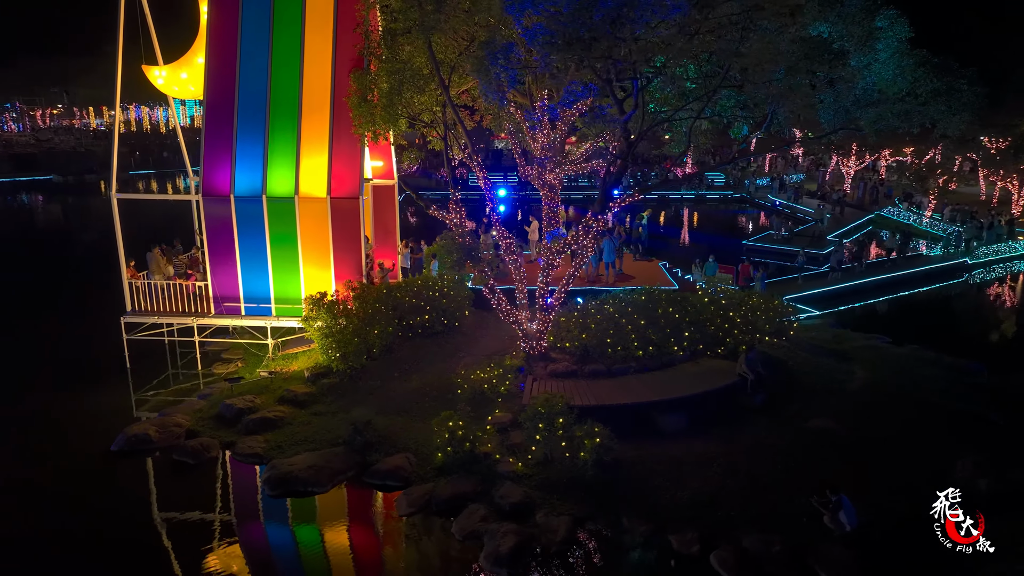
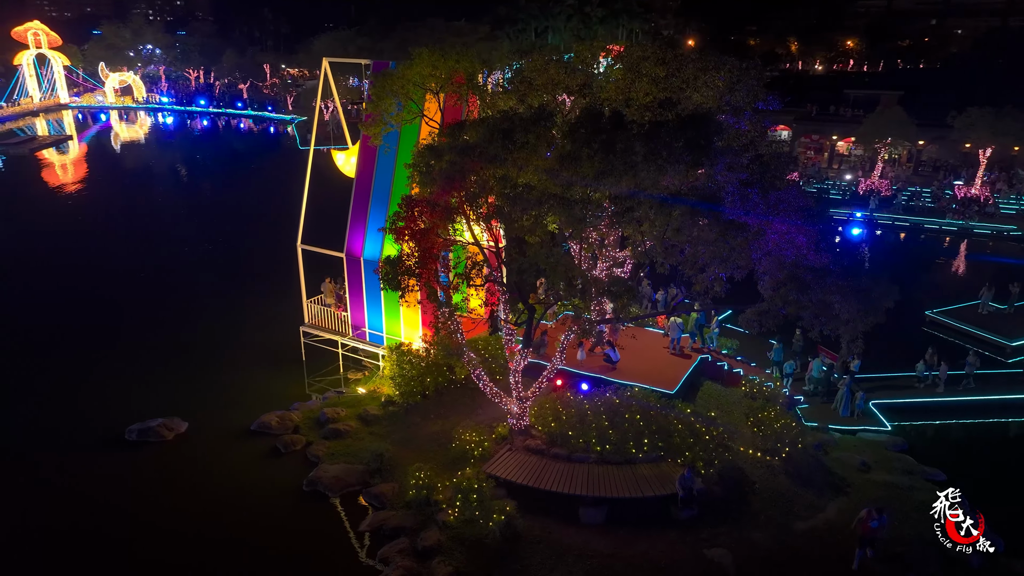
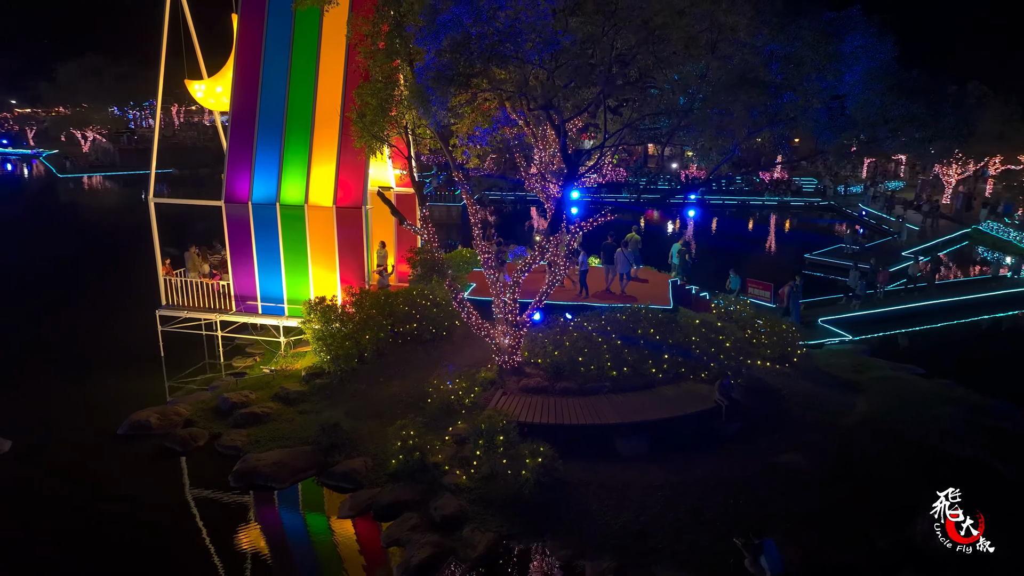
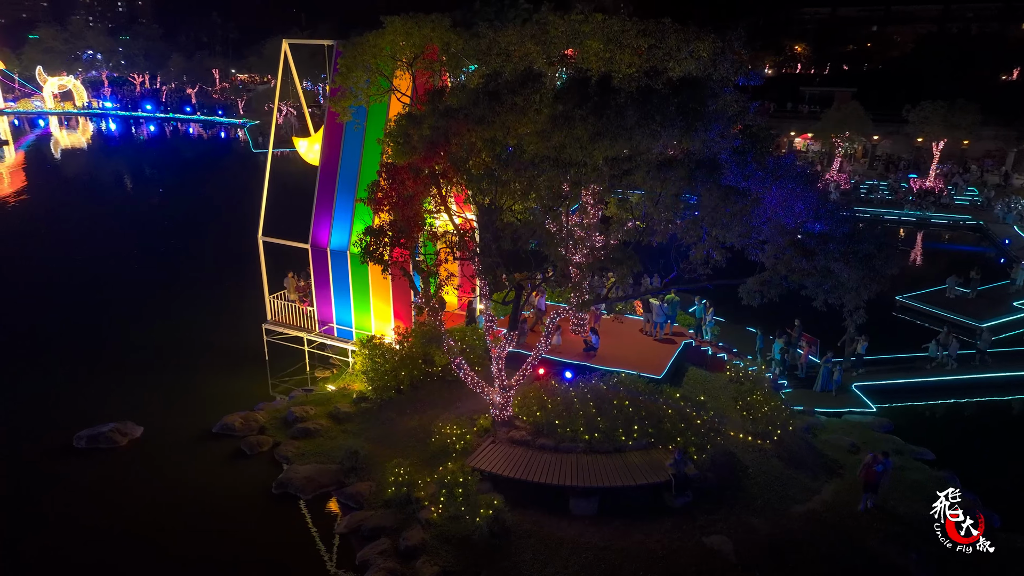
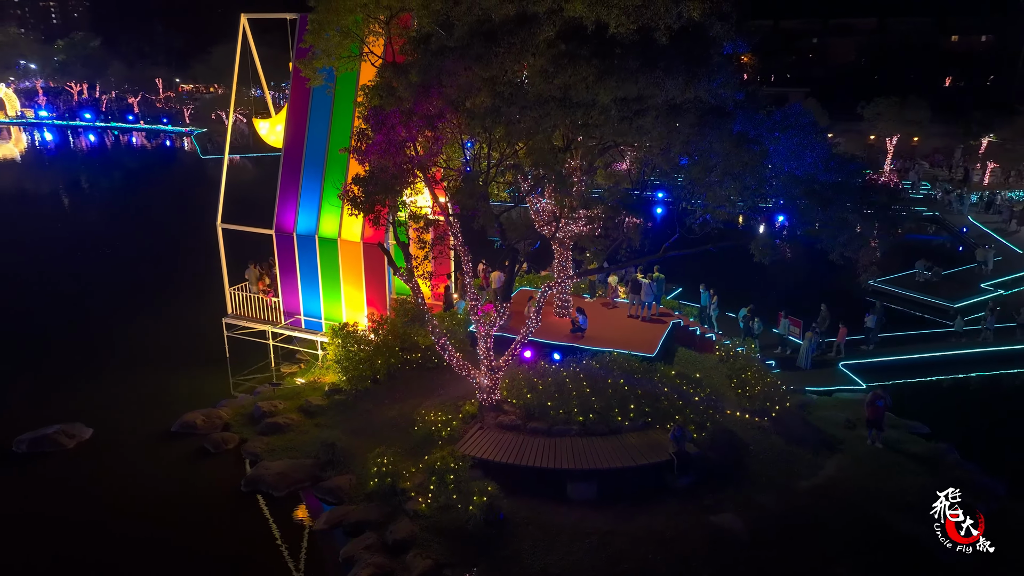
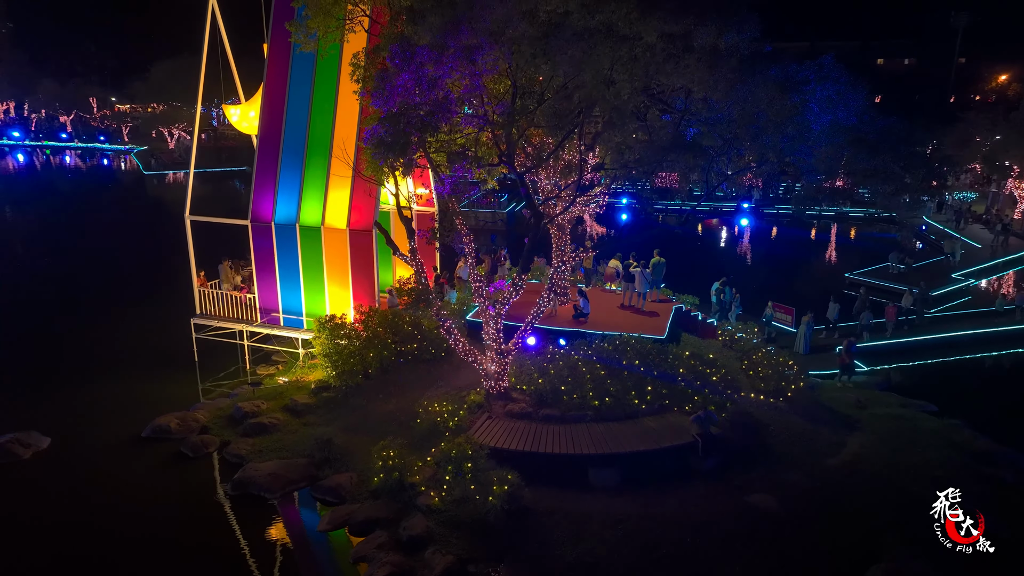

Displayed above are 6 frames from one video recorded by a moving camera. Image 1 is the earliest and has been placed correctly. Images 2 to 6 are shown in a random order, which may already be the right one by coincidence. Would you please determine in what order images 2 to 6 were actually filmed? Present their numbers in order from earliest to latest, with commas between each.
3, 6, 5, 4, 2
